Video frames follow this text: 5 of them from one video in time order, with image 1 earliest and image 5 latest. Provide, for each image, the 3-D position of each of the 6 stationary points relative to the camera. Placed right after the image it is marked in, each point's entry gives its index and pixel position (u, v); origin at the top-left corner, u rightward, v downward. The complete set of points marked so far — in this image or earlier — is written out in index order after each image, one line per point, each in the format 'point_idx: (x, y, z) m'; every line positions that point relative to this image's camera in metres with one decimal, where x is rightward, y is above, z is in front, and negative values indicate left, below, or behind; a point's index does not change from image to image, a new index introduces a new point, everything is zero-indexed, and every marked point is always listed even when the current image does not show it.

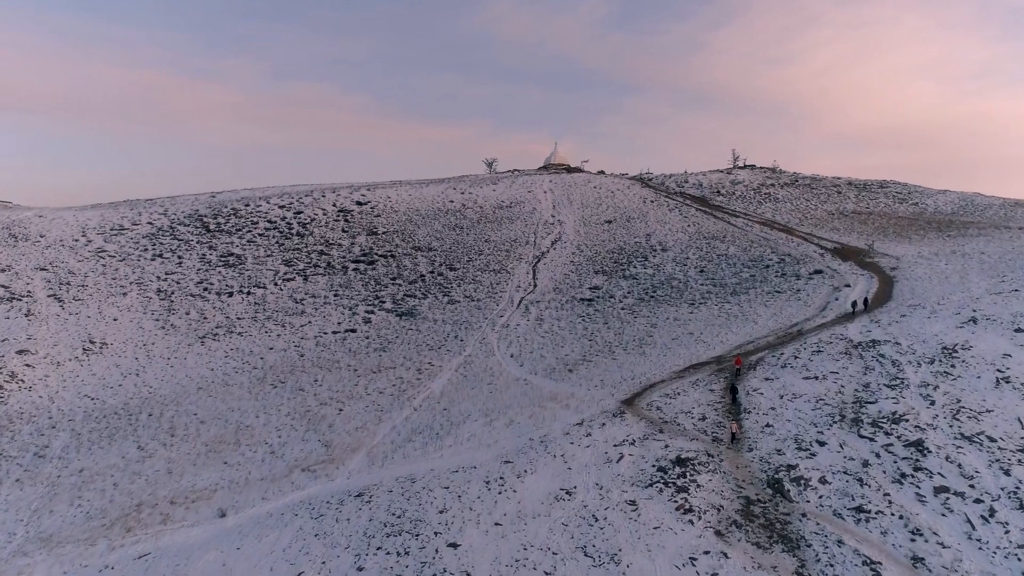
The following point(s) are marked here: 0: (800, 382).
0: (+7.5, -2.4, +15.8) m
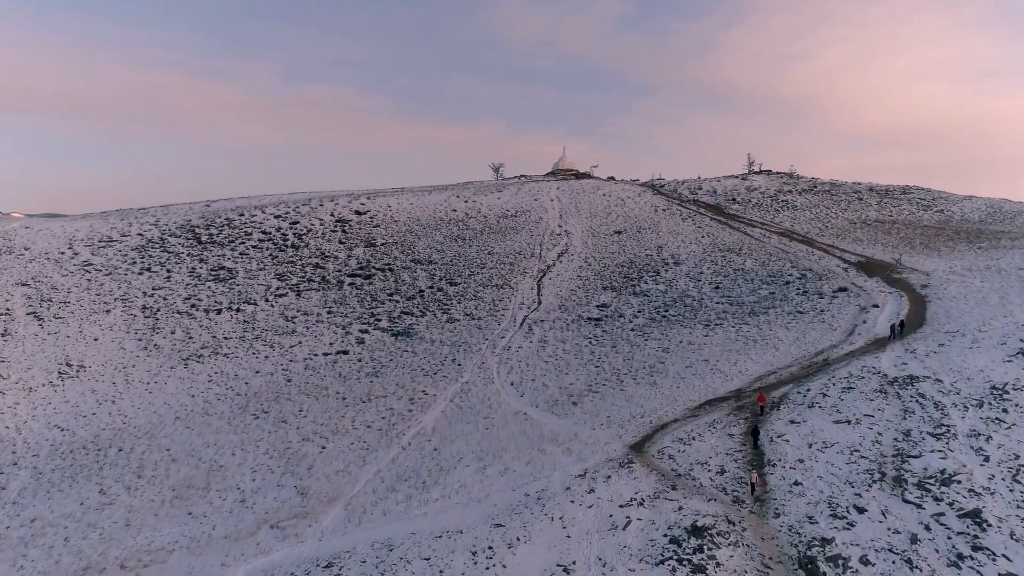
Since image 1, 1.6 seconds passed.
0: (+7.4, -3.2, +14.0) m
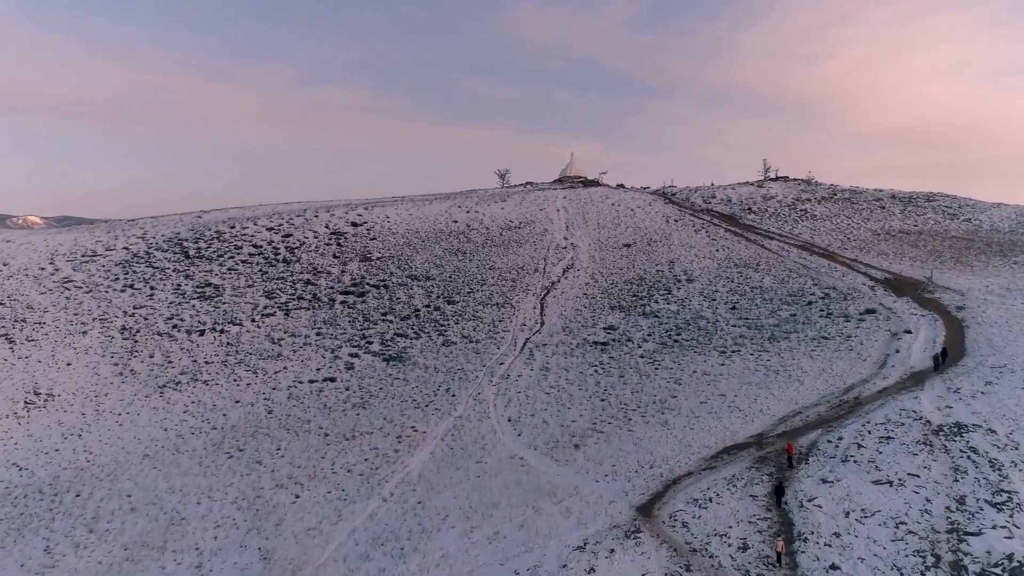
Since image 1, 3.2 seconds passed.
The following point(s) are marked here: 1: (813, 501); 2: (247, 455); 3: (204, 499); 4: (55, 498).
0: (+7.2, -4.0, +12.2) m
1: (+6.0, -4.2, +12.0) m
2: (-7.8, -4.9, +17.8) m
3: (-7.9, -5.4, +15.5) m
4: (-12.1, -5.6, +16.1) m
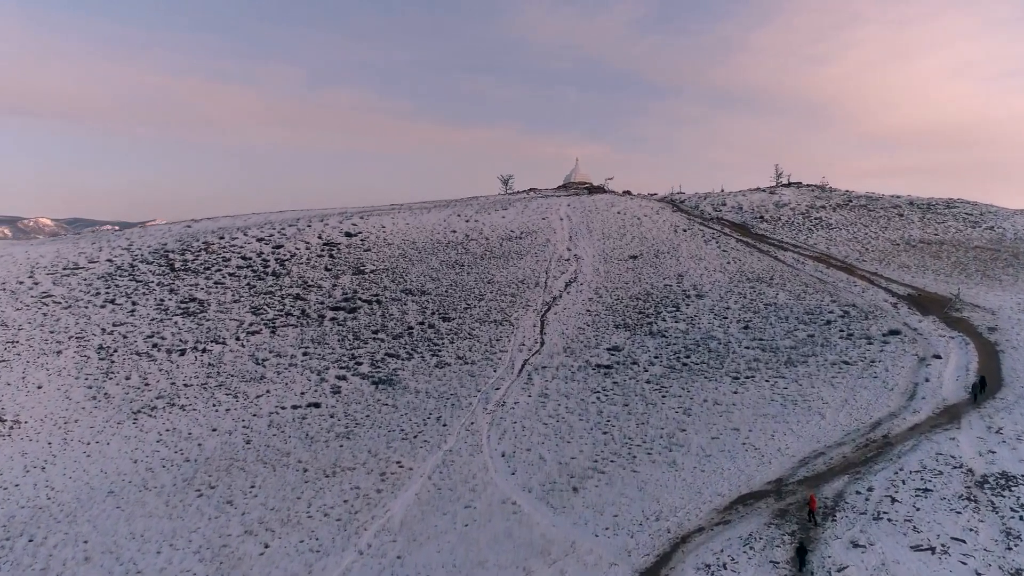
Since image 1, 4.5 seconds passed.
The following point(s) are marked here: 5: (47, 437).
0: (+6.9, -4.7, +10.6) m
1: (+5.7, -4.9, +10.5) m
2: (-7.9, -5.6, +16.4) m
3: (-8.1, -6.1, +14.2) m
4: (-12.3, -6.2, +14.7) m
5: (-14.7, -4.7, +19.3) m
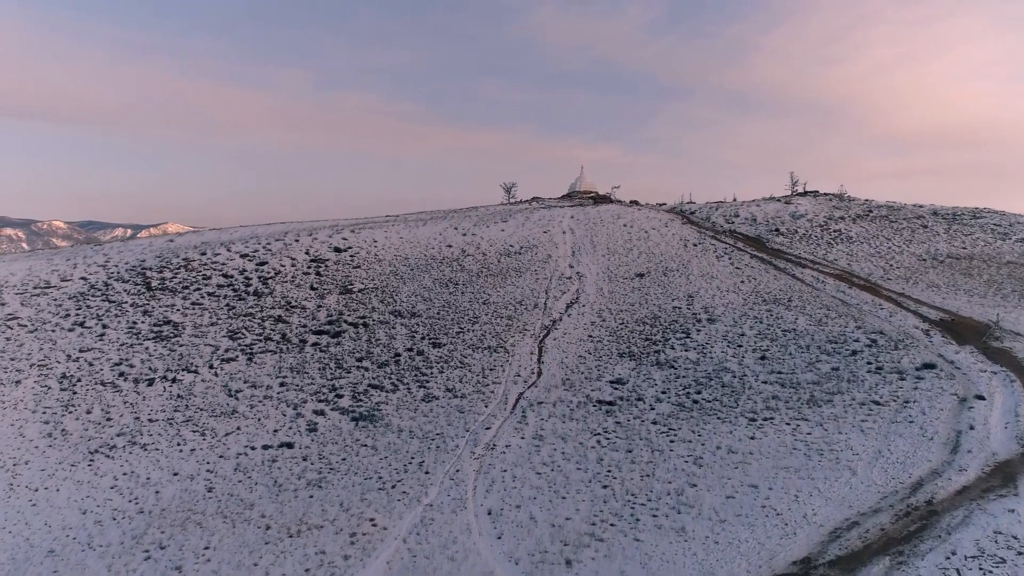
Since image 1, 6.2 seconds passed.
0: (+6.5, -5.6, +8.6) m
1: (+5.3, -5.8, +8.5) m
2: (-8.2, -6.4, +14.6) m
3: (-8.4, -6.9, +12.3) m
4: (-12.6, -7.1, +13.0) m
5: (-15.0, -5.6, +17.6) m
